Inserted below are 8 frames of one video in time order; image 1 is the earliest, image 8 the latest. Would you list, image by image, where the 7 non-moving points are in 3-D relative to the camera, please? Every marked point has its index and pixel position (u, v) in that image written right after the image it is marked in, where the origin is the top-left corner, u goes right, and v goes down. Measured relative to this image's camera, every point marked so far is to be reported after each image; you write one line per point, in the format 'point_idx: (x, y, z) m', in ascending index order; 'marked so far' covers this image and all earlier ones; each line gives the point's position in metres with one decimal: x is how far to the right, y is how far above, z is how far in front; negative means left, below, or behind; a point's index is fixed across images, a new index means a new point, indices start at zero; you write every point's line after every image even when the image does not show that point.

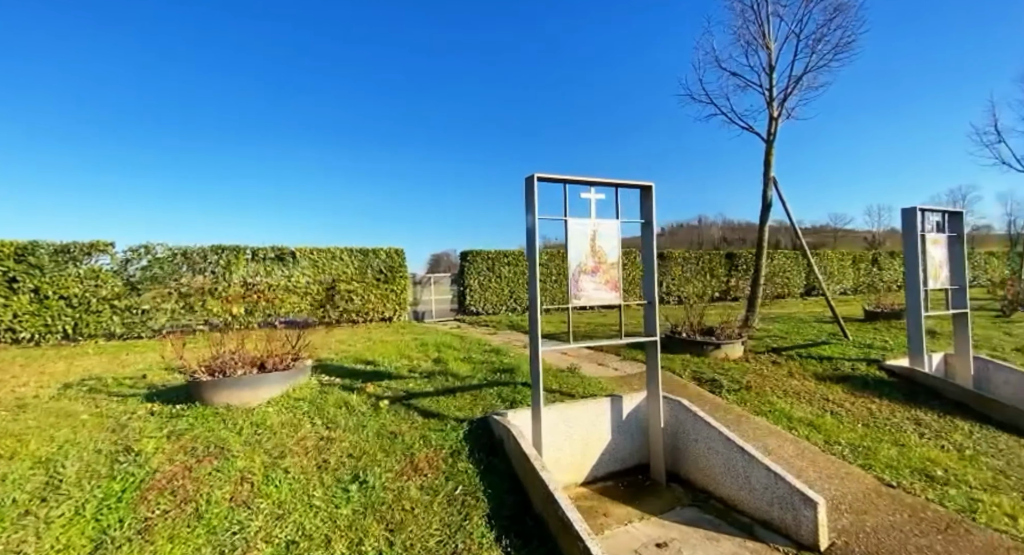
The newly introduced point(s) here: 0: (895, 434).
0: (+3.6, -1.5, +4.2) m
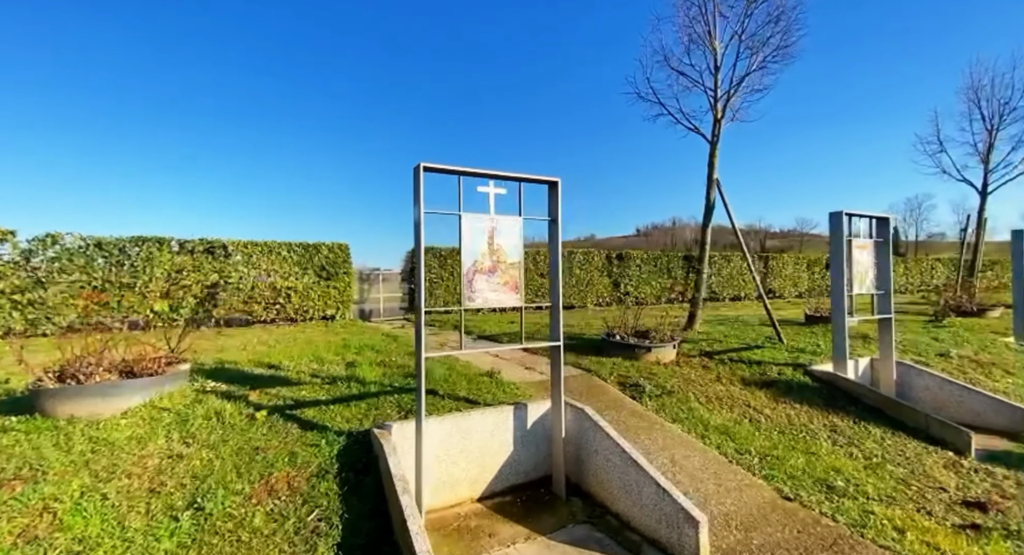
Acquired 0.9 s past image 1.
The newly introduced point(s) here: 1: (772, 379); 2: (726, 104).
0: (+2.7, -1.5, +4.2) m
1: (+3.1, -1.2, +5.4) m
2: (+3.7, +3.0, +7.8) m
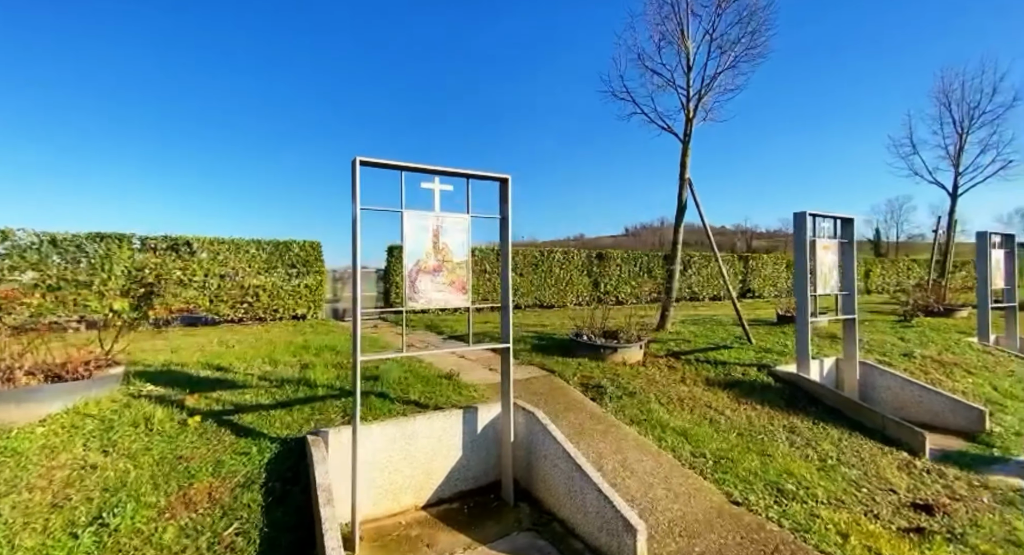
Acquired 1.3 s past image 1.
0: (+2.3, -1.5, +4.2) m
1: (+2.7, -1.2, +5.4) m
2: (+3.2, +3.0, +7.7) m
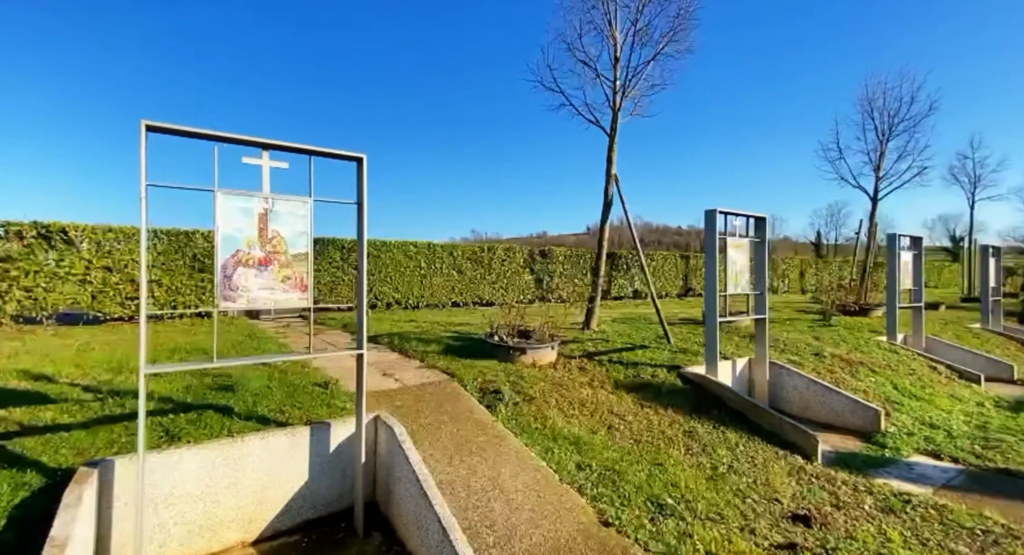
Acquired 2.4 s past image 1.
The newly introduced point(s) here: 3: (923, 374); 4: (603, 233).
0: (+1.3, -1.5, +4.0) m
1: (+1.6, -1.2, +5.3) m
2: (+1.9, +3.0, +7.6) m
3: (+6.6, -1.6, +7.3) m
4: (+1.6, +0.8, +7.9) m
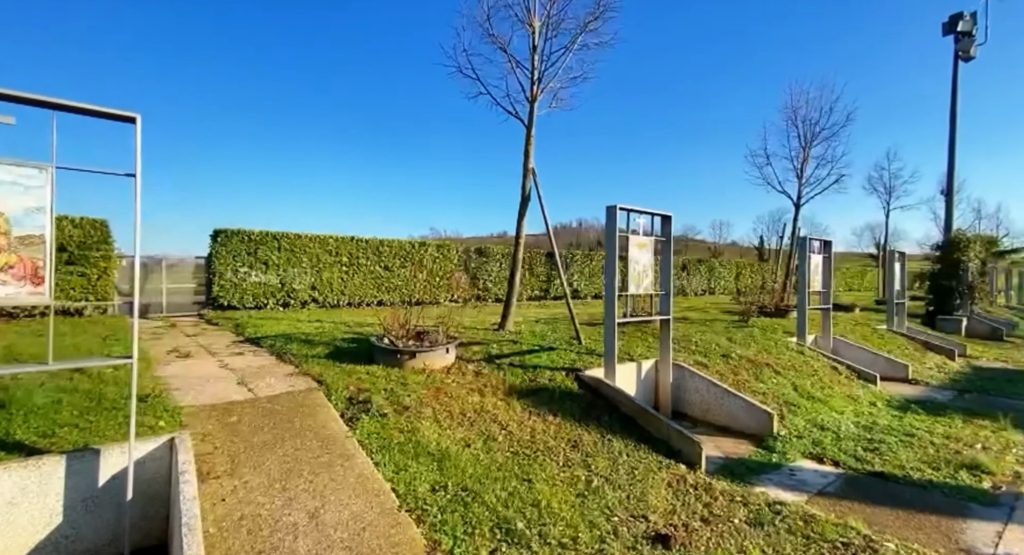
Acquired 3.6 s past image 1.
0: (+0.2, -1.5, +3.7) m
1: (+0.3, -1.2, +5.0) m
2: (+0.5, +3.0, +7.3) m
3: (+5.1, -1.6, +7.5) m
4: (+0.1, +0.8, +7.6) m
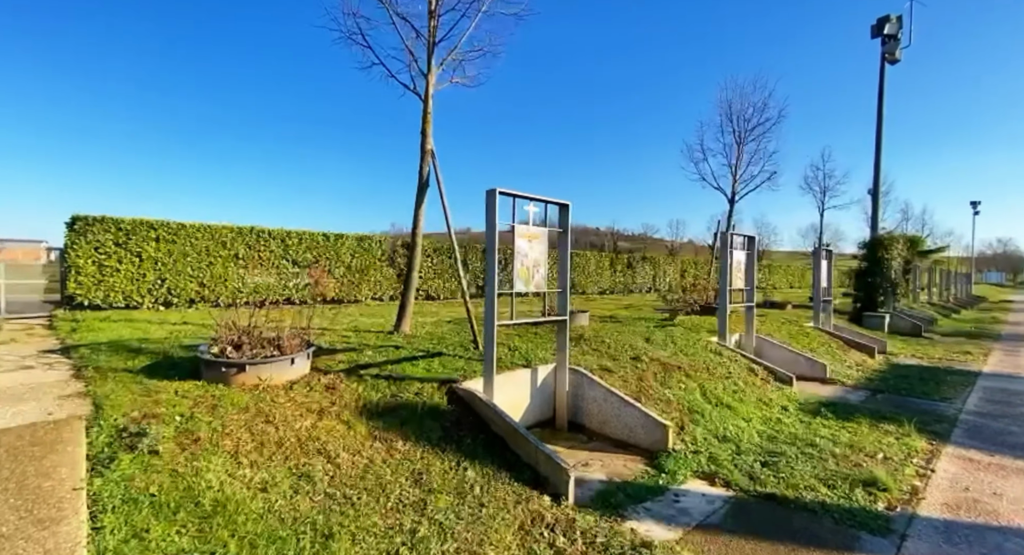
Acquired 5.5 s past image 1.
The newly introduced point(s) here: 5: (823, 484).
0: (-1.1, -1.5, +2.9) m
1: (-1.0, -1.2, +4.2) m
2: (-1.1, +3.1, +6.5) m
3: (+3.6, -1.6, +7.1) m
4: (-1.4, +0.9, +6.8) m
5: (+2.9, -1.9, +4.2) m
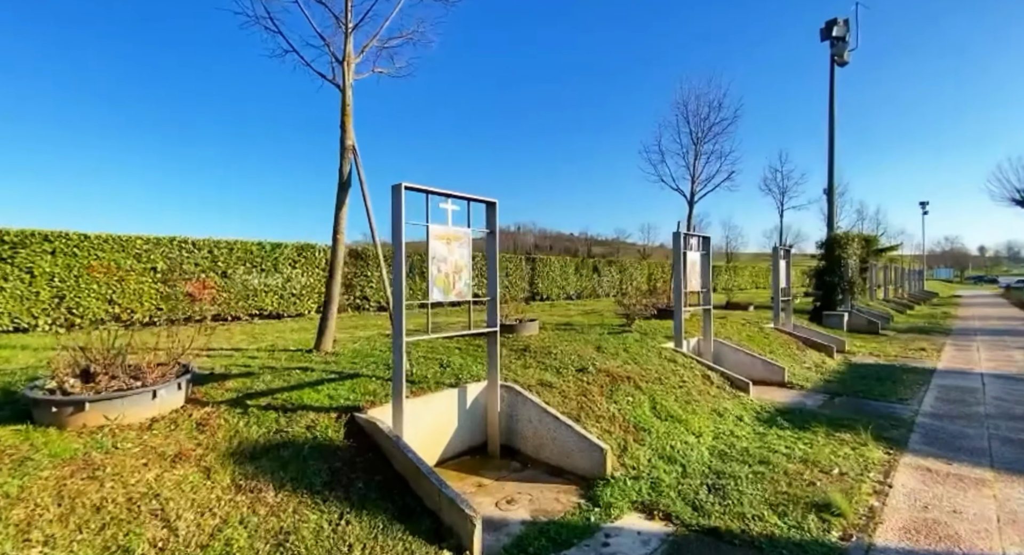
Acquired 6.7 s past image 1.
0: (-1.7, -1.6, +2.2) m
1: (-1.8, -1.3, +3.5) m
2: (-2.0, +3.0, +5.9) m
3: (+2.7, -1.6, +6.7) m
4: (-2.4, +0.7, +6.1) m
5: (+2.2, -1.9, +3.7) m
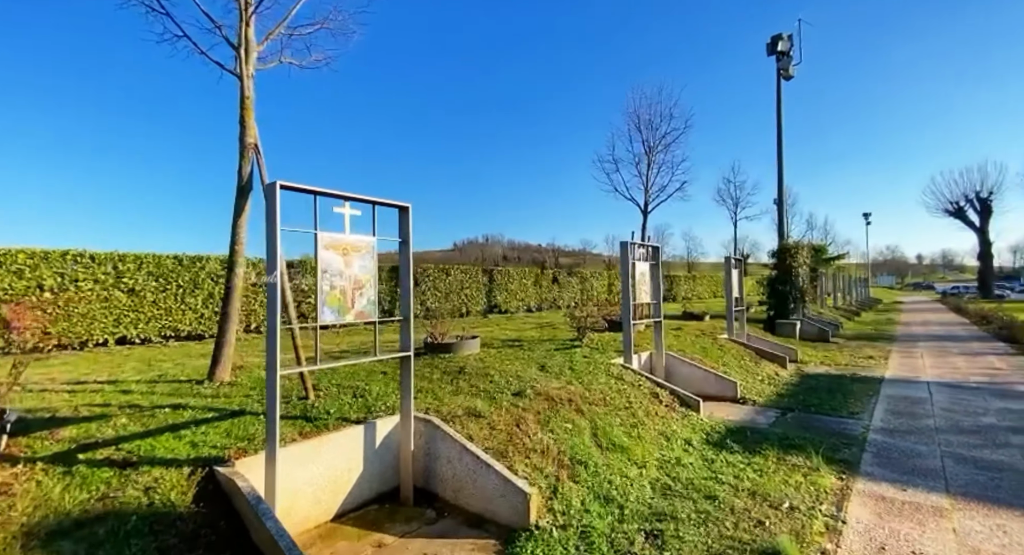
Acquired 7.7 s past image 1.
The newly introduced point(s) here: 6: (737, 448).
0: (-2.3, -1.7, +1.4) m
1: (-2.5, -1.4, +2.8) m
2: (-3.0, +2.7, +5.2) m
3: (+1.7, -1.8, +6.2) m
4: (-3.3, +0.5, +5.3) m
5: (+1.4, -2.0, +3.2) m
6: (+2.7, -2.1, +5.5) m
